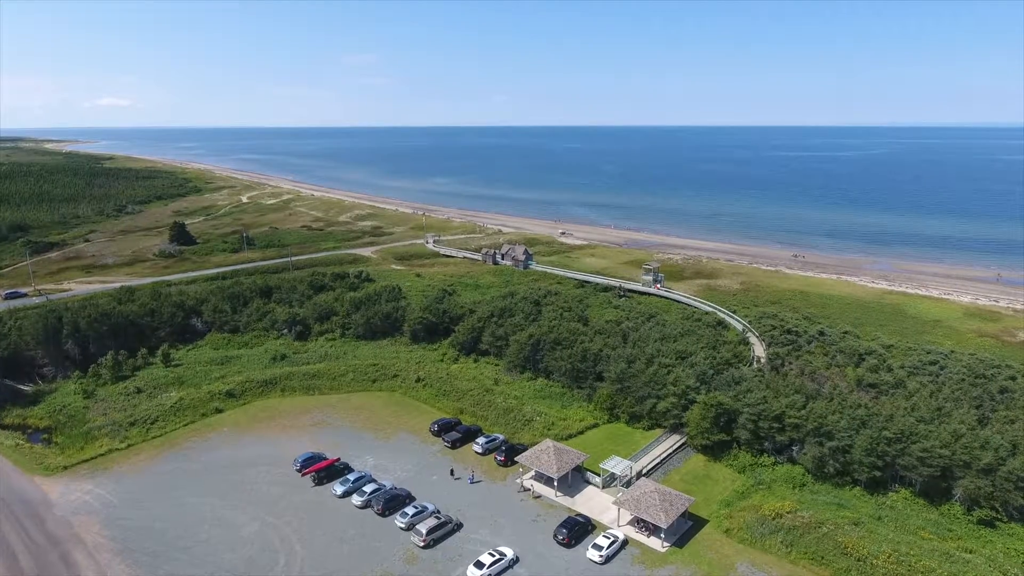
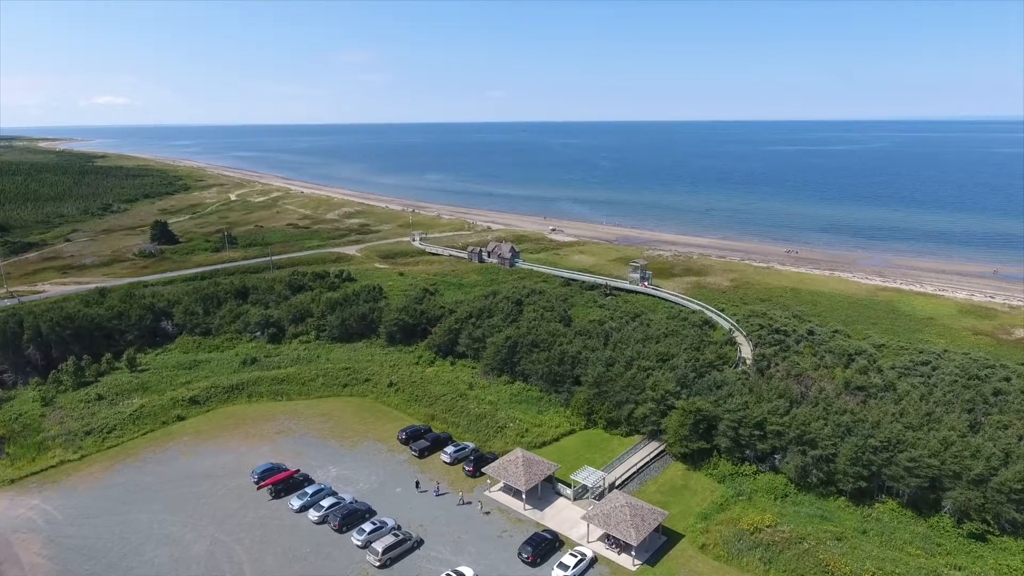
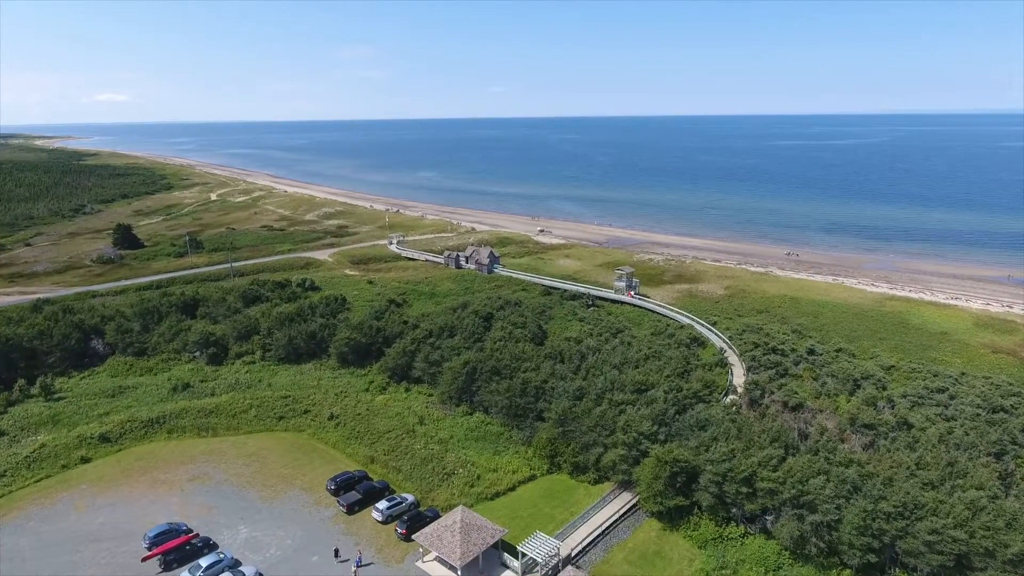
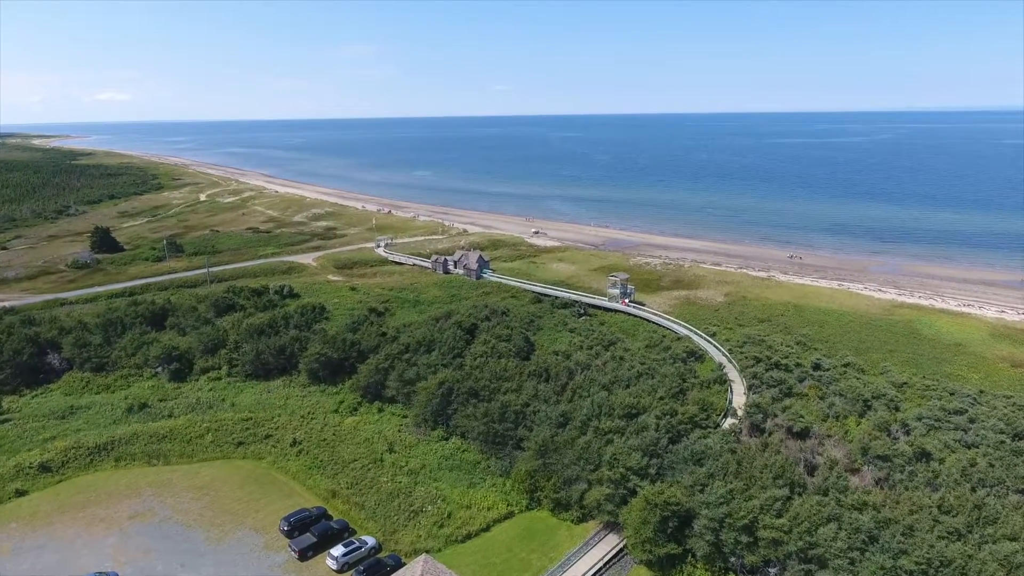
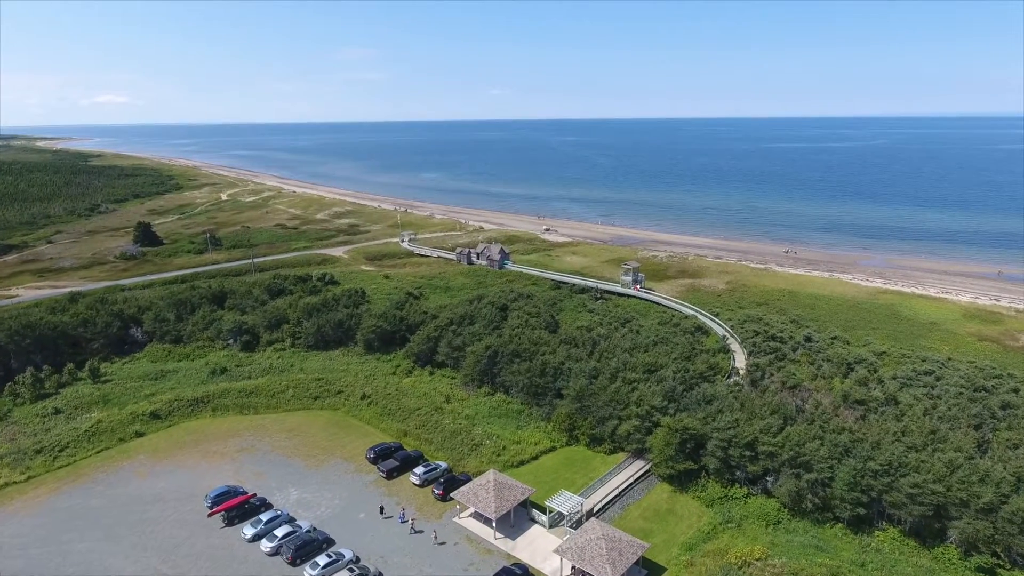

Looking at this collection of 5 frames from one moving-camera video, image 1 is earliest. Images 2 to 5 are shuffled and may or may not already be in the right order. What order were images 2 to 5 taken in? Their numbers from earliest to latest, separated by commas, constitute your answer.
2, 5, 3, 4
